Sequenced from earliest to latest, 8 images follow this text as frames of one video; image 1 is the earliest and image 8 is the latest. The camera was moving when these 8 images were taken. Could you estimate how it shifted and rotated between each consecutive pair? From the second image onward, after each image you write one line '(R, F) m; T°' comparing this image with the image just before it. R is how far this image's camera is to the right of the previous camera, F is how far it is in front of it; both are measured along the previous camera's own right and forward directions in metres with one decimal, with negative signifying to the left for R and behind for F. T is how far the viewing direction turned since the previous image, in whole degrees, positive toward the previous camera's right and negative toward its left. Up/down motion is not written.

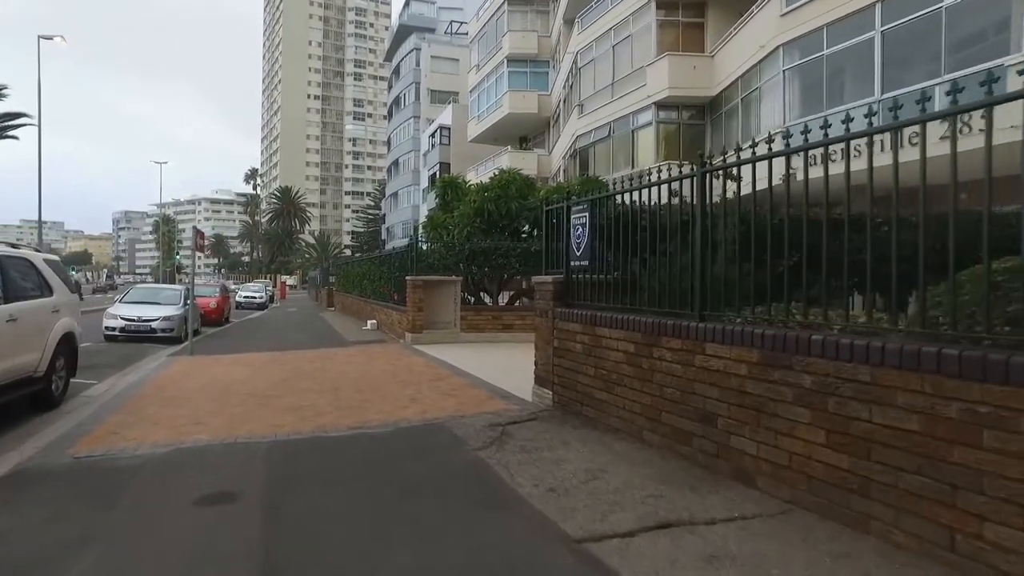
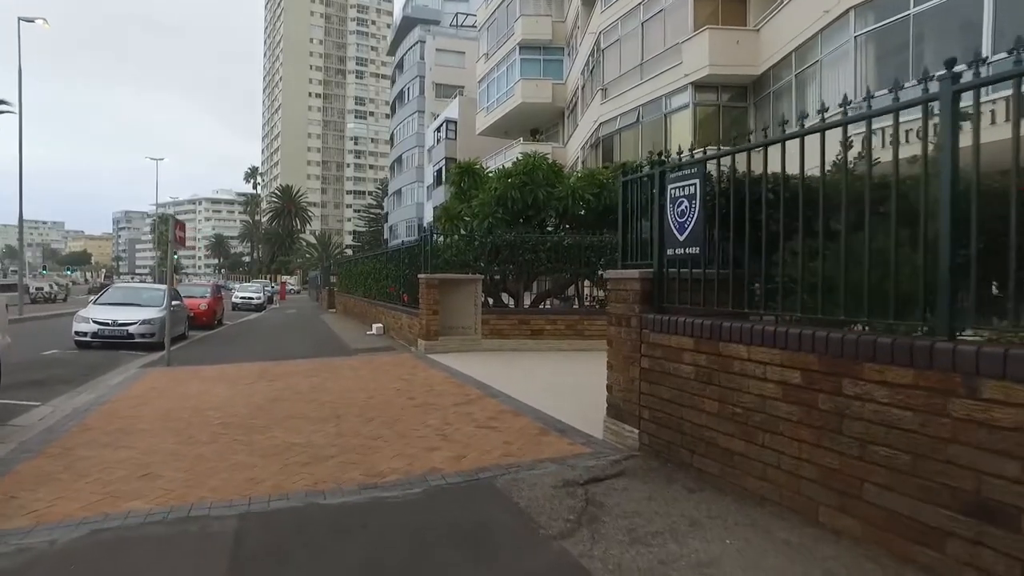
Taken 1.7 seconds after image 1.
(-0.6, +2.1) m; 0°
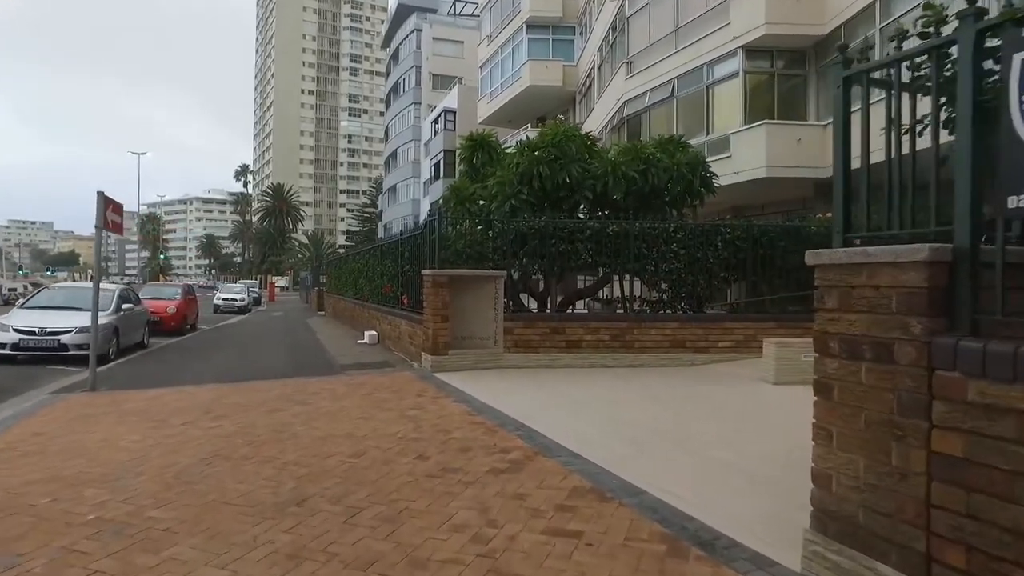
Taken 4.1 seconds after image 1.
(-0.6, +3.0) m; 0°
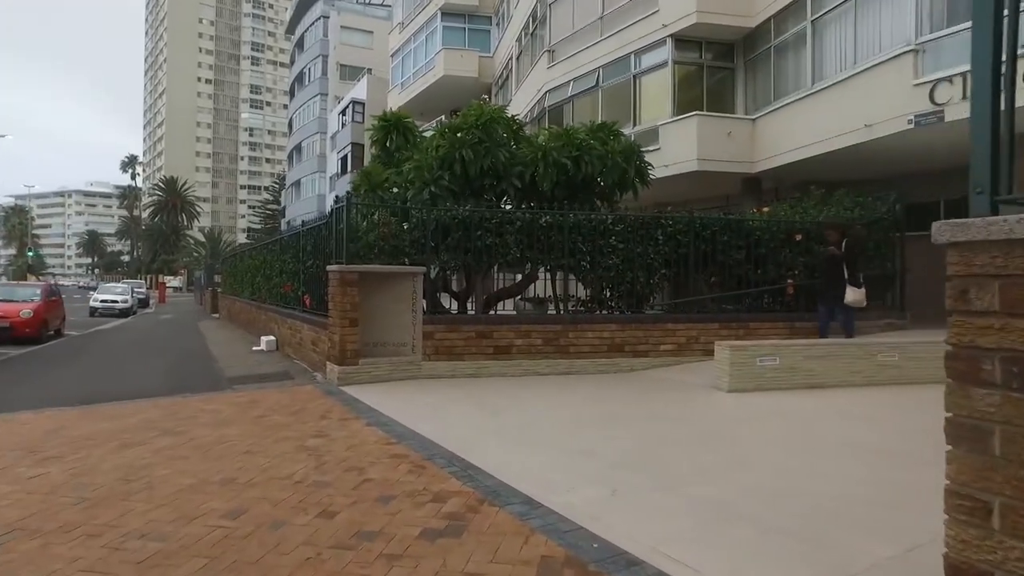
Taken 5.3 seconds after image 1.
(-0.2, +1.4) m; +8°
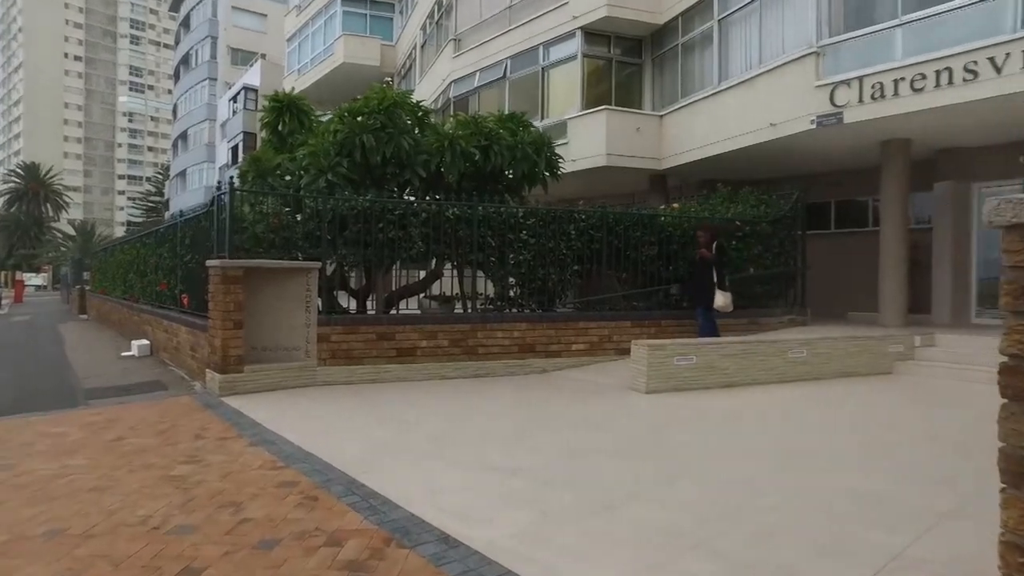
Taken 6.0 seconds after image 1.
(-0.1, +0.7) m; +8°
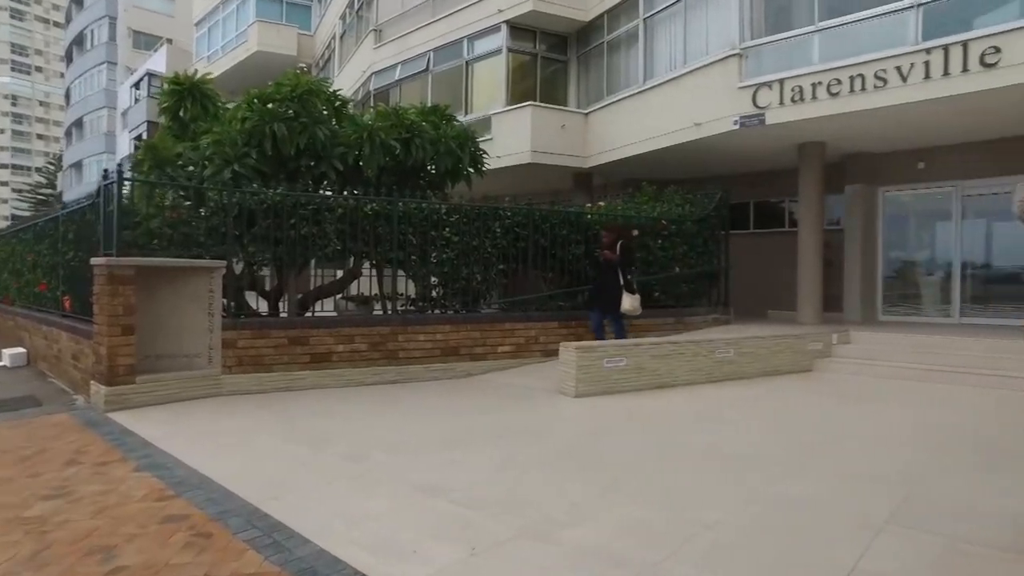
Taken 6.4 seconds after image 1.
(0.0, +0.4) m; +7°
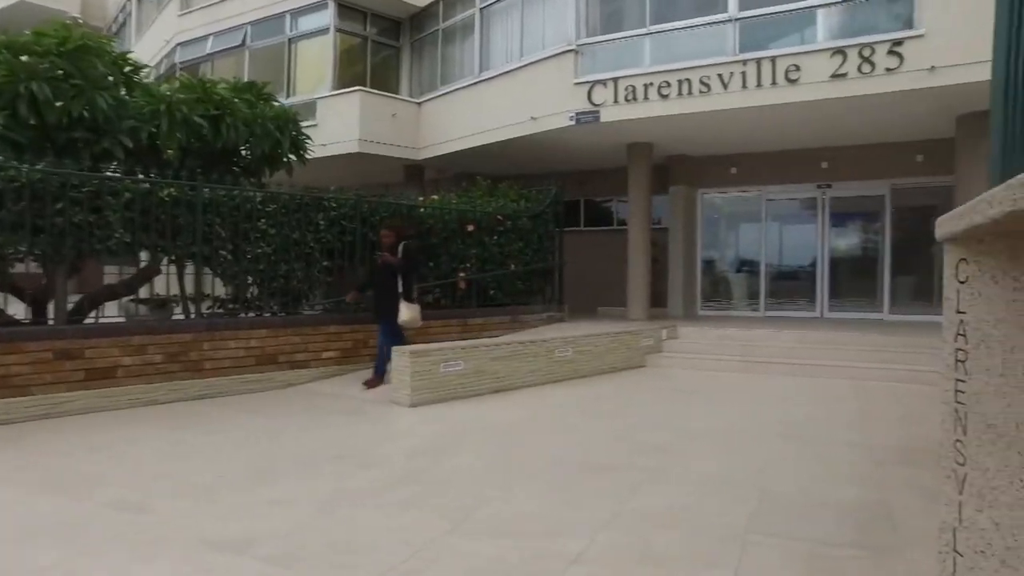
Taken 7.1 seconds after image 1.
(0.0, +0.7) m; +14°
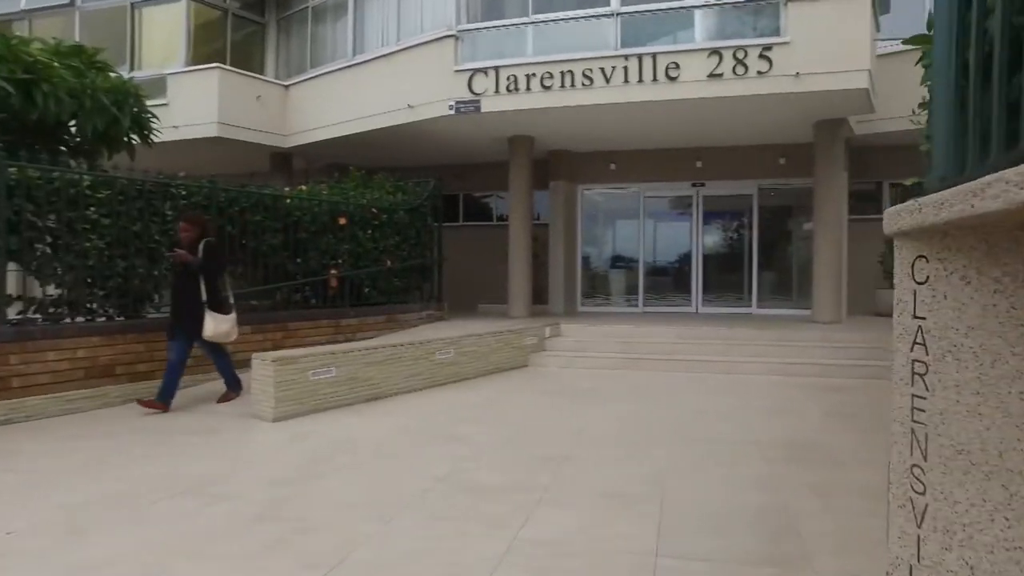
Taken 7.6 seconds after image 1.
(0.0, +0.6) m; +10°
